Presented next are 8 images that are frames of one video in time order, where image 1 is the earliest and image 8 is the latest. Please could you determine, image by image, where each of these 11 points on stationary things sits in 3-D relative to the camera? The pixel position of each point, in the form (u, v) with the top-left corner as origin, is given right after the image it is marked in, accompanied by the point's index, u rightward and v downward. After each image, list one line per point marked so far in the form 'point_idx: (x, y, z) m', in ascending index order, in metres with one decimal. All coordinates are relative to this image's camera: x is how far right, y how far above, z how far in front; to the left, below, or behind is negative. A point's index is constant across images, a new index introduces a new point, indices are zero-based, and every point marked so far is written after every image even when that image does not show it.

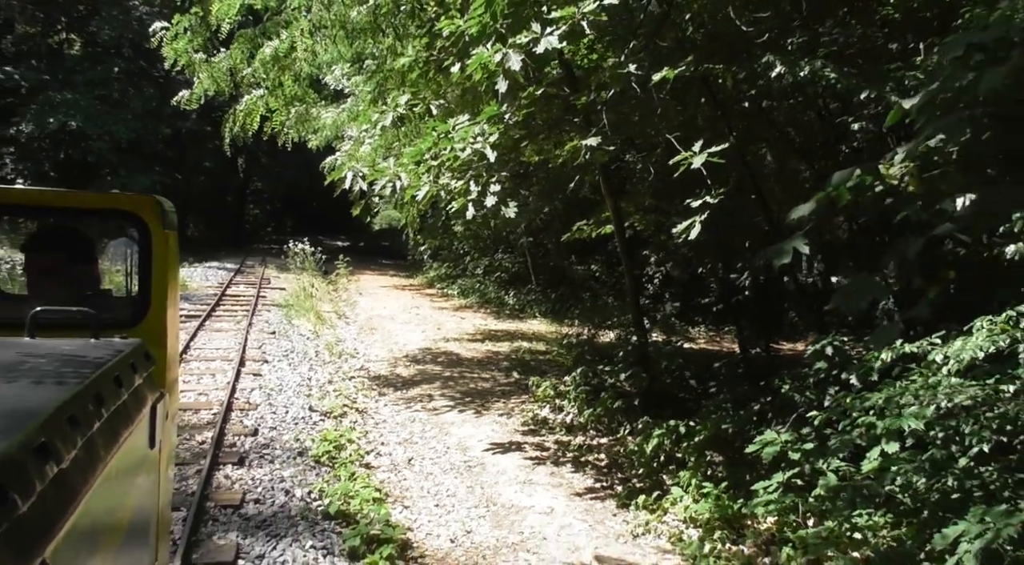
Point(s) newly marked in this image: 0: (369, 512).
0: (-0.9, -1.5, +6.0) m
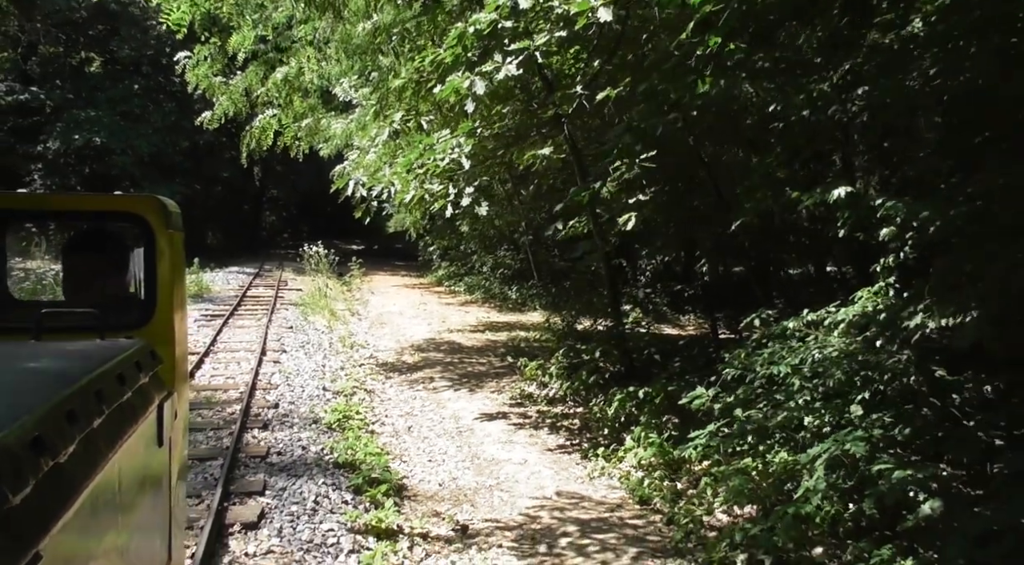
0: (-1.1, -1.4, +7.2) m
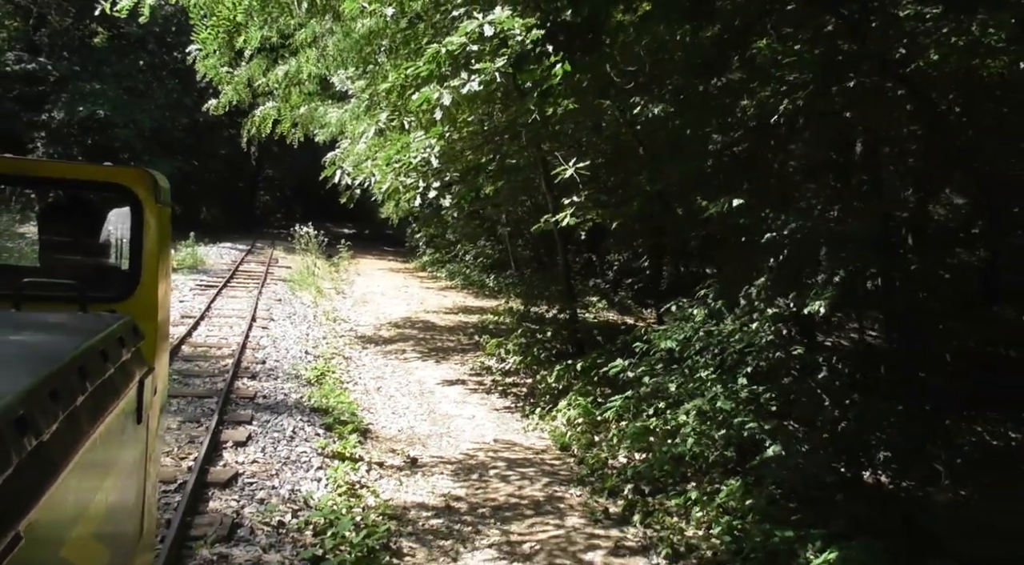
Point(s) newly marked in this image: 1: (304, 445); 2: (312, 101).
0: (-1.6, -1.2, +8.6) m
1: (-1.7, -1.3, +7.2) m
2: (-3.1, +2.8, +14.0) m
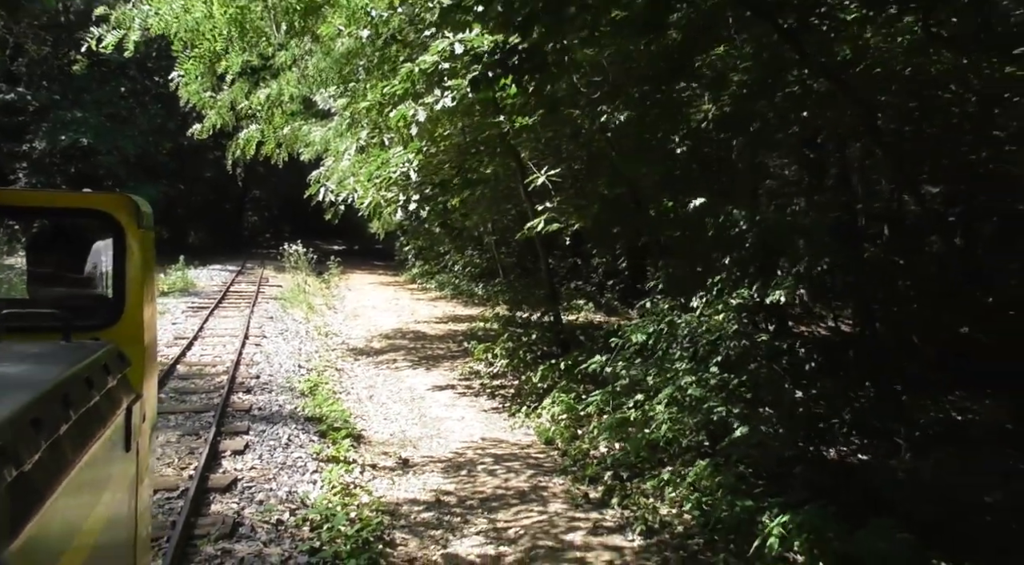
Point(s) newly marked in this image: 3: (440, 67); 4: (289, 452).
0: (-1.8, -1.3, +9.0) m
1: (-1.8, -1.4, +7.6) m
2: (-3.5, +2.6, +14.4) m
3: (-0.7, +2.1, +8.7) m
4: (-1.8, -1.4, +7.4) m
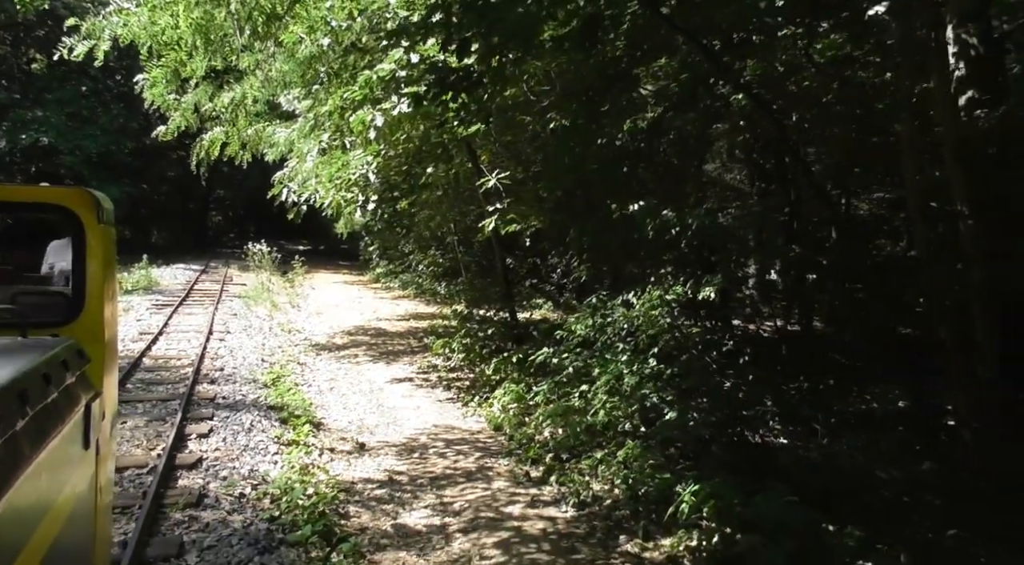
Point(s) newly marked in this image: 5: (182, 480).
0: (-2.3, -1.3, +9.5) m
1: (-2.2, -1.4, +8.0) m
2: (-4.2, +2.6, +14.9) m
3: (-1.2, +2.1, +9.2) m
4: (-2.3, -1.4, +7.9) m
5: (-2.3, -1.4, +6.3) m
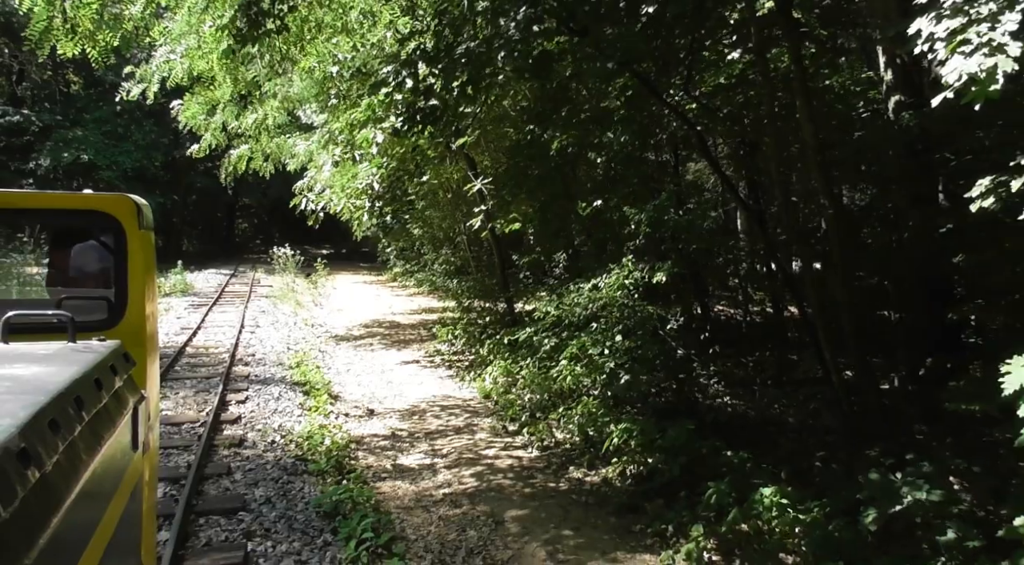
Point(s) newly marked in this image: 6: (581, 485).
0: (-2.4, -1.2, +11.1) m
1: (-2.4, -1.3, +9.7) m
2: (-4.3, +2.6, +16.6) m
3: (-1.4, +2.2, +10.9) m
4: (-2.5, -1.3, +9.6) m
5: (-2.6, -1.3, +8.0) m
6: (+0.6, -1.6, +7.1) m
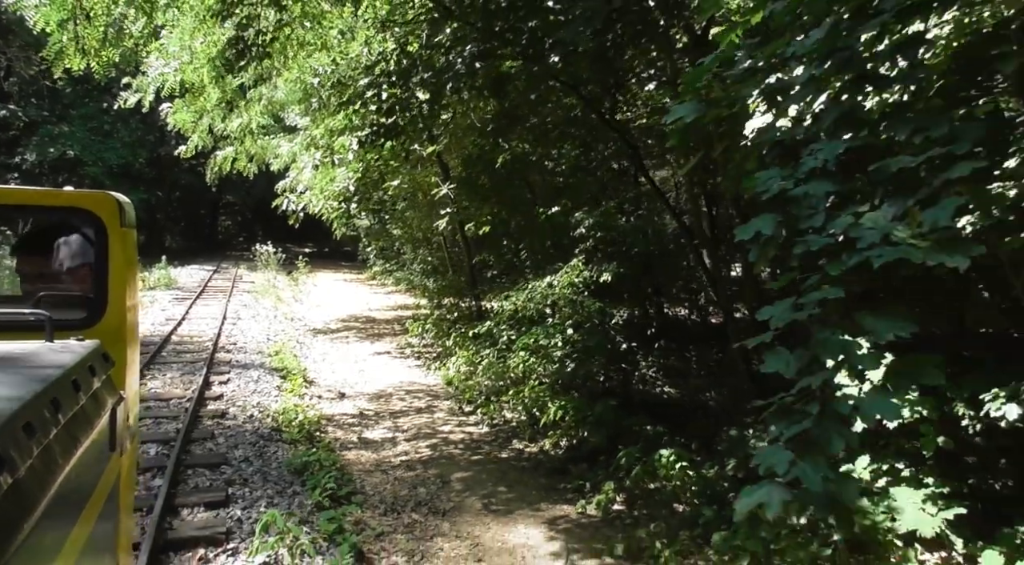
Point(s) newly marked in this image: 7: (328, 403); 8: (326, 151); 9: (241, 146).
0: (-3.0, -1.1, +12.1) m
1: (-2.9, -1.2, +10.7) m
2: (-4.9, +2.7, +17.6) m
3: (-1.9, +2.3, +11.9) m
4: (-3.0, -1.2, +10.6) m
5: (-3.0, -1.3, +9.0) m
6: (+0.1, -1.6, +8.1) m
7: (-2.1, -1.4, +10.4) m
8: (-3.0, +2.1, +14.5) m
9: (-5.1, +2.6, +17.0) m
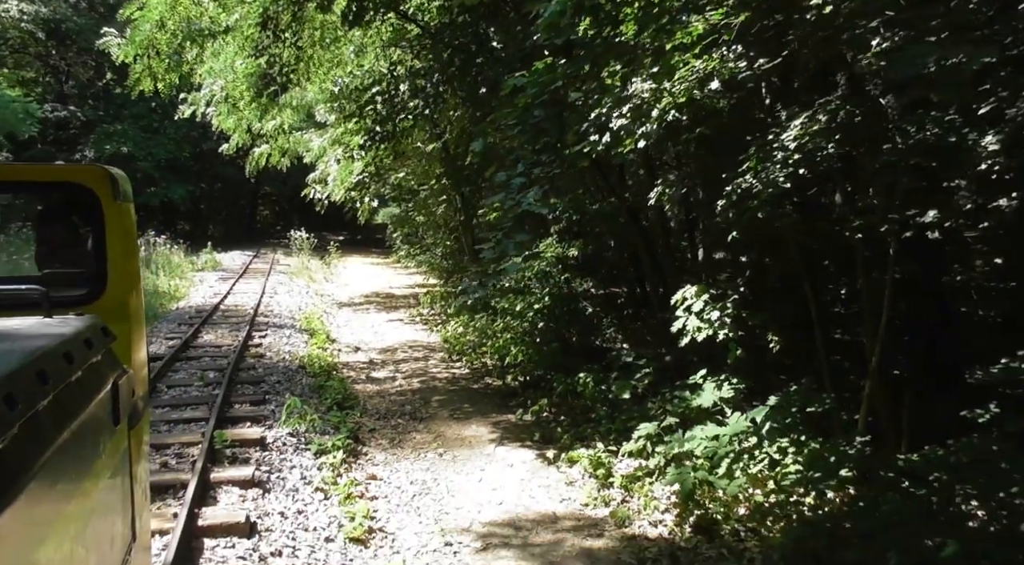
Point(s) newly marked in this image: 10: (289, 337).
0: (-3.2, -0.8, +14.7) m
1: (-3.2, -0.9, +13.2) m
2: (-4.9, +3.2, +20.1) m
3: (-2.1, +2.7, +14.3) m
4: (-3.2, -0.9, +13.1) m
5: (-3.3, -0.9, +11.5) m
6: (-0.3, -1.2, +10.6) m
7: (-2.4, -1.0, +12.9) m
8: (-3.1, +2.6, +17.0) m
9: (-5.2, +3.0, +19.6) m
10: (-3.3, -0.8, +13.3) m
